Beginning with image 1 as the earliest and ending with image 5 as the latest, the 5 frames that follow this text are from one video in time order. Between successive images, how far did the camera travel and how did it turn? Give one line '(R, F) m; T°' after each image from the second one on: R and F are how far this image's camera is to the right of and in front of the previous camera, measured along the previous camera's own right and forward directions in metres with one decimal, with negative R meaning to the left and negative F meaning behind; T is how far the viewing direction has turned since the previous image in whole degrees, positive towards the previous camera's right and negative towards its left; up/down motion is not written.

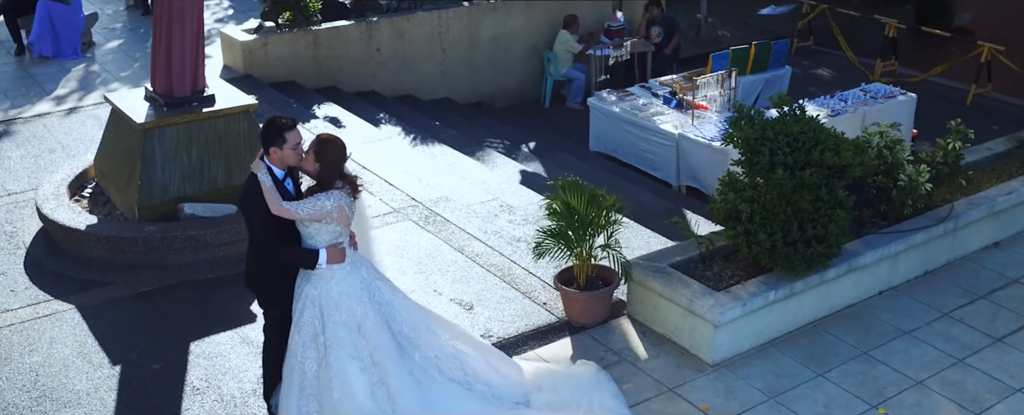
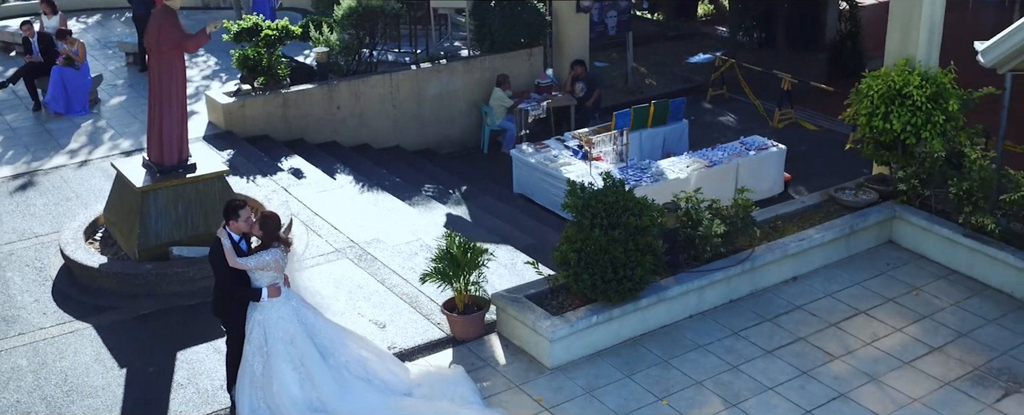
(+0.6, -2.0) m; 0°
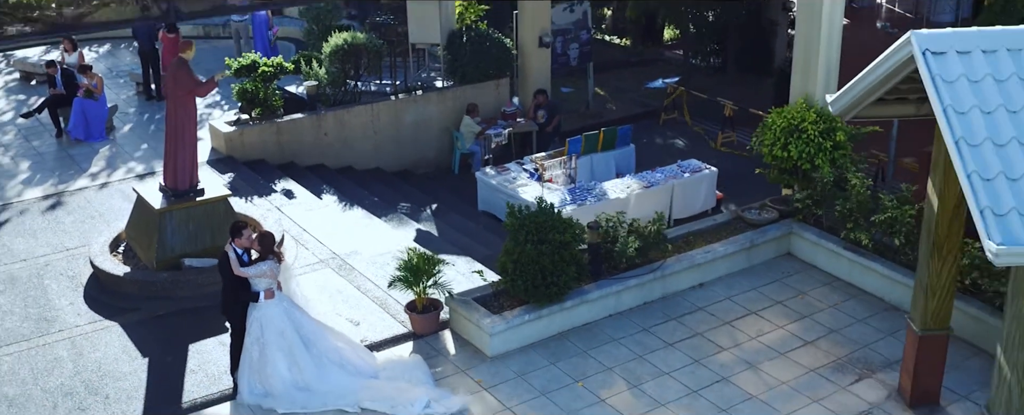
(+0.4, -1.7) m; 0°
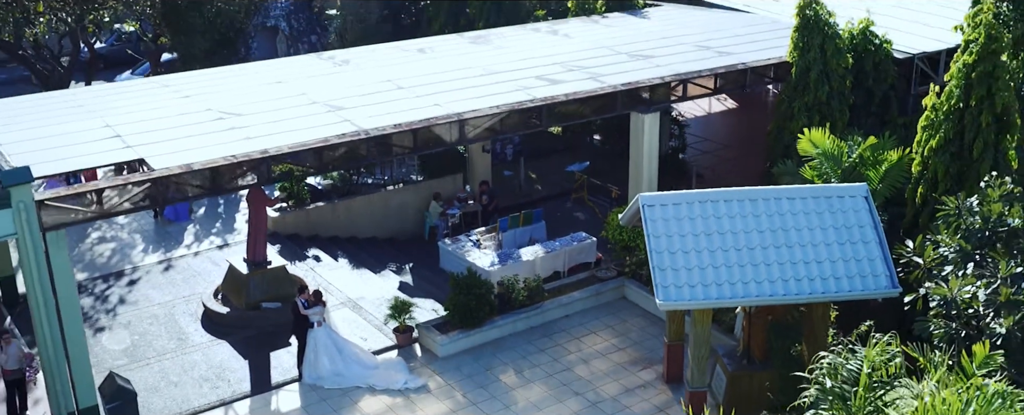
(+0.6, -7.0) m; +1°
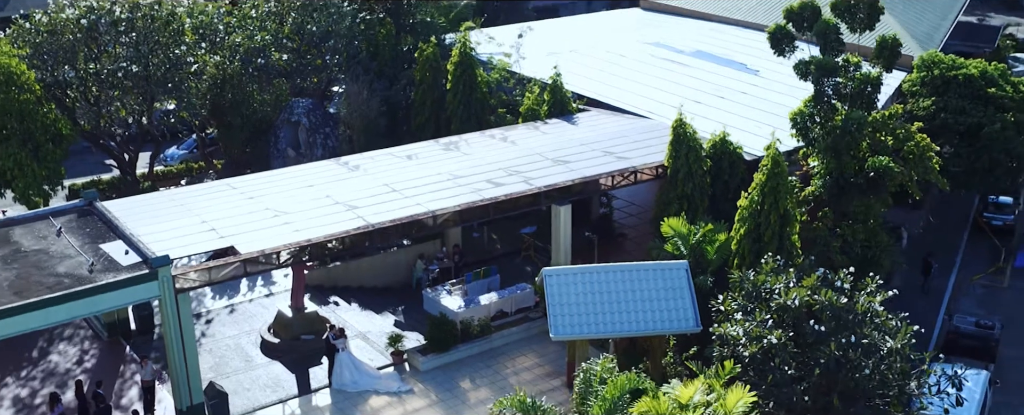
(+0.8, -8.3) m; 0°
